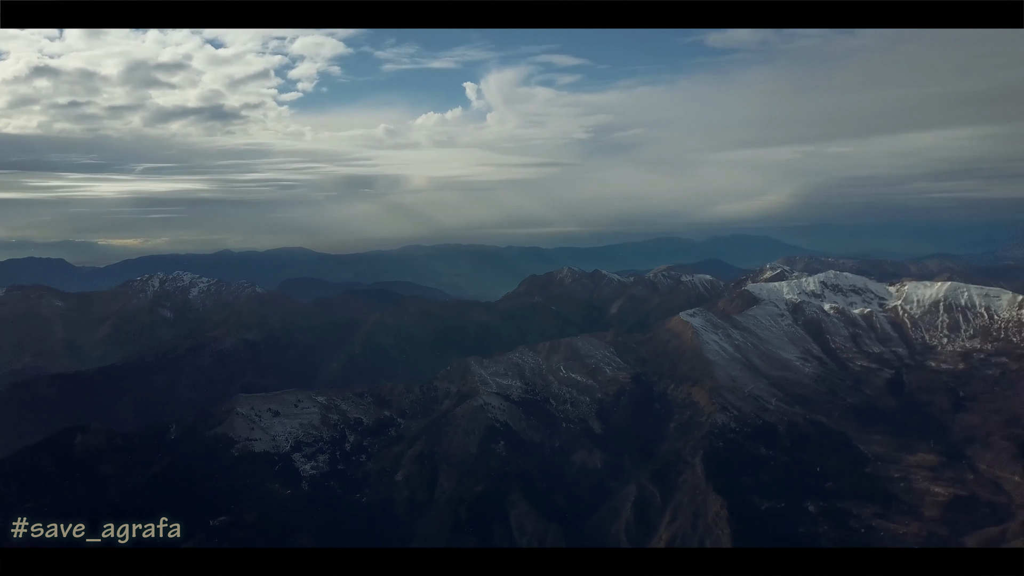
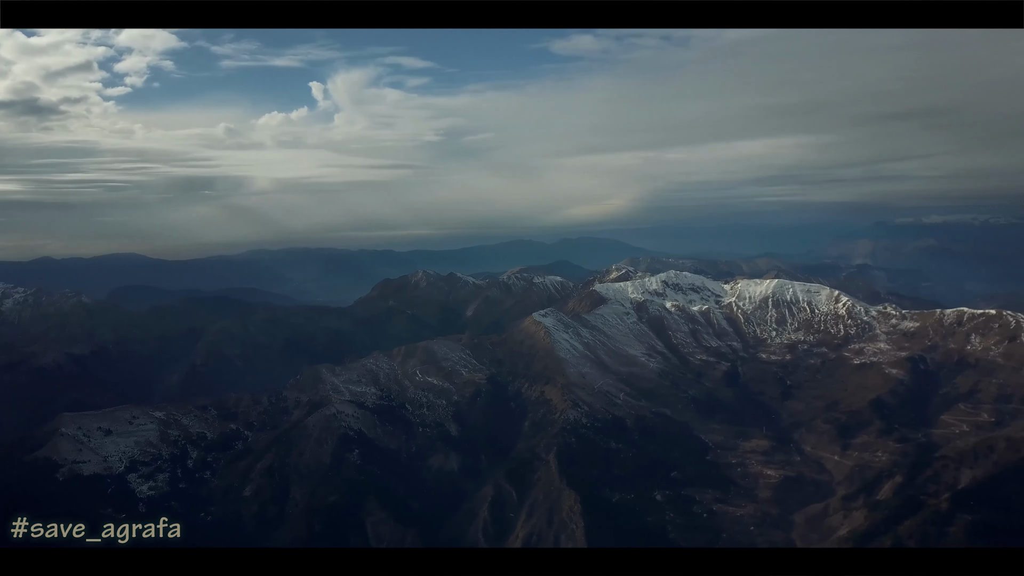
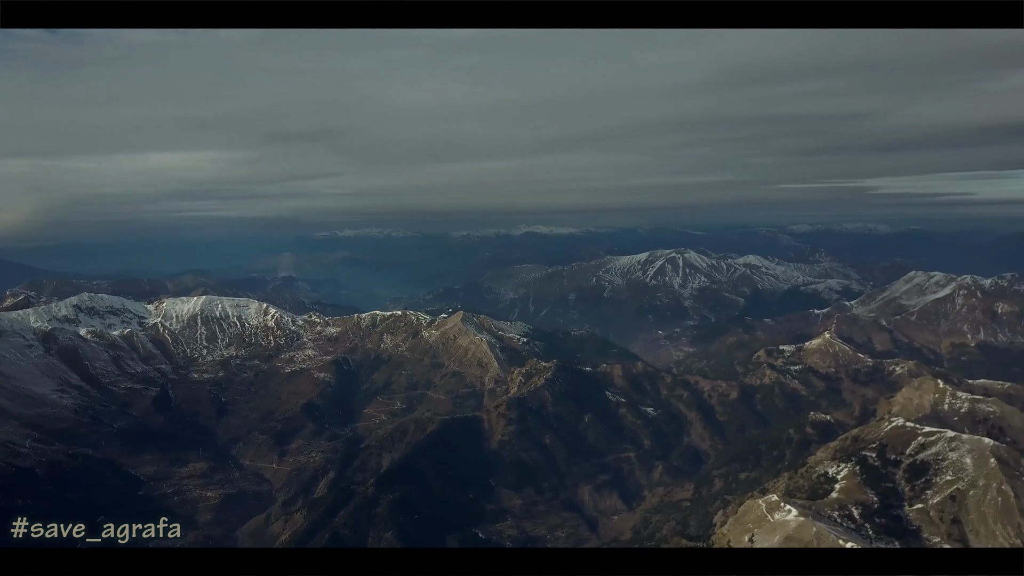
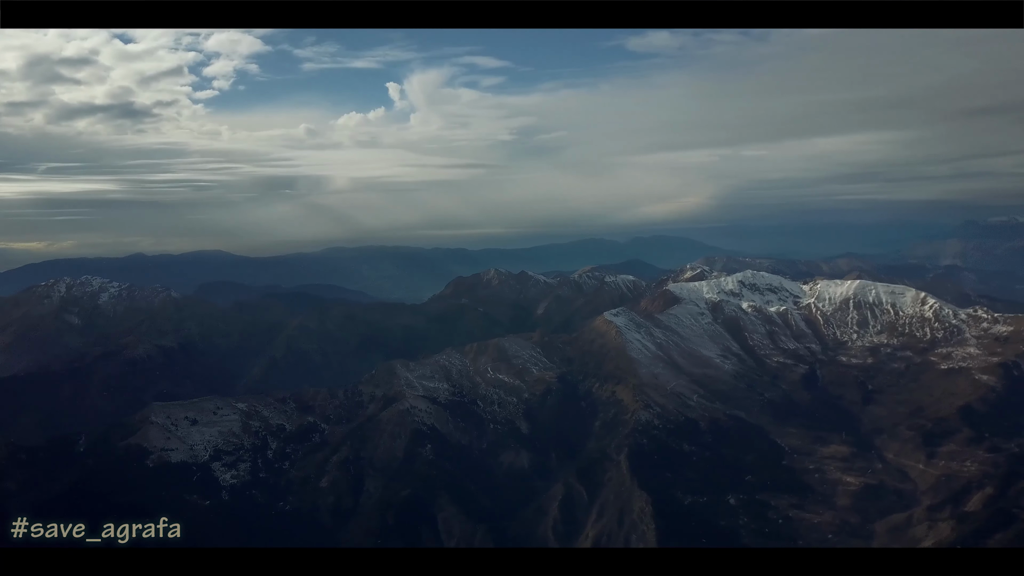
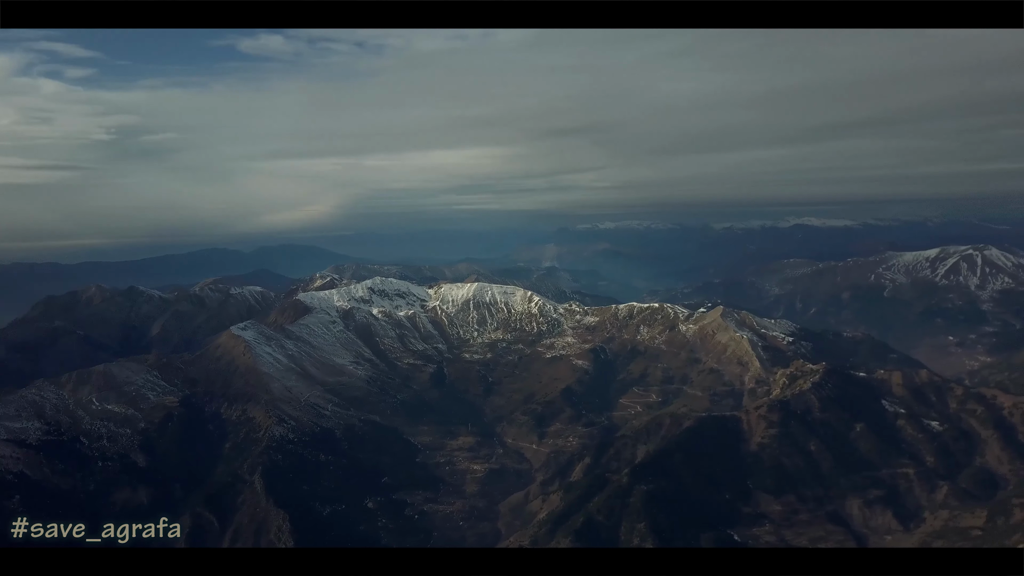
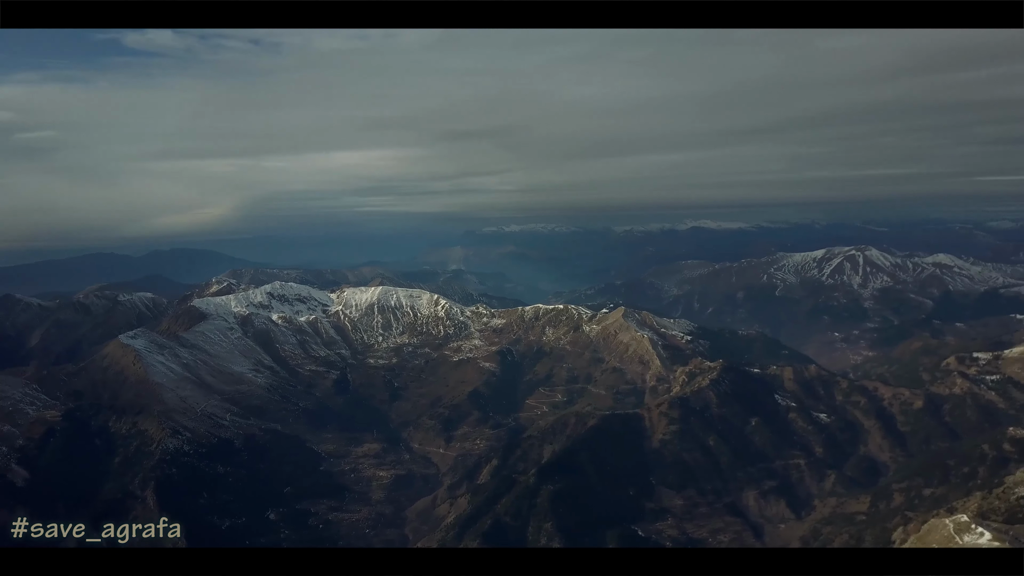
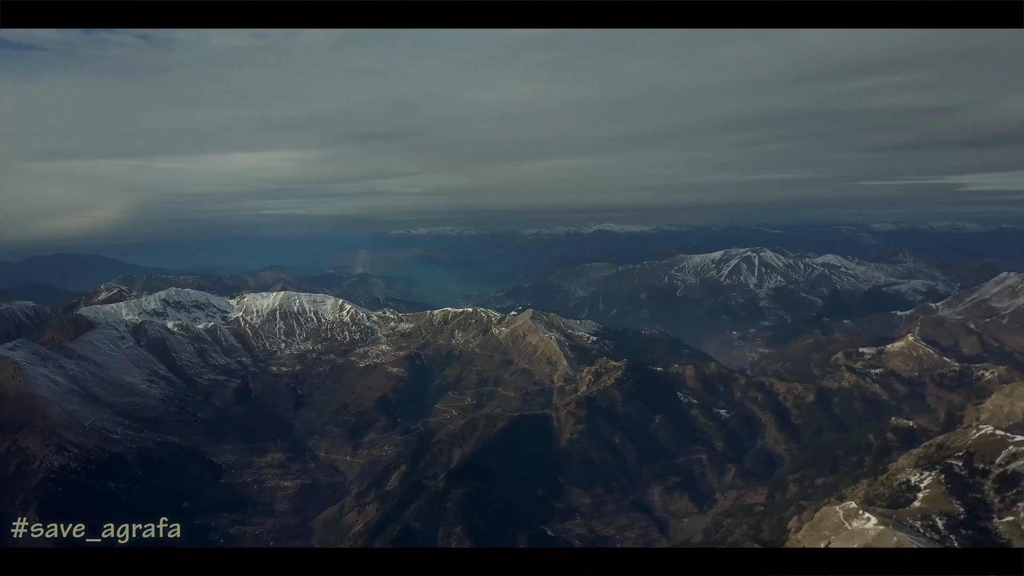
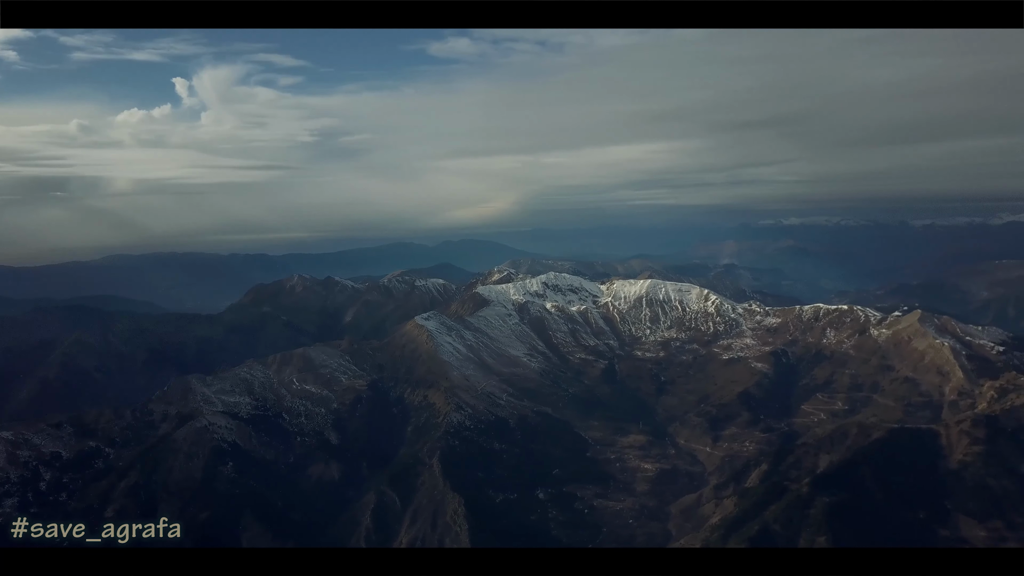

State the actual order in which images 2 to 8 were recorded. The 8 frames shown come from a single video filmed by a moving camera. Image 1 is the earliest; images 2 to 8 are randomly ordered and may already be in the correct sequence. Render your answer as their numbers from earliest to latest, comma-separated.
4, 2, 8, 5, 6, 7, 3
